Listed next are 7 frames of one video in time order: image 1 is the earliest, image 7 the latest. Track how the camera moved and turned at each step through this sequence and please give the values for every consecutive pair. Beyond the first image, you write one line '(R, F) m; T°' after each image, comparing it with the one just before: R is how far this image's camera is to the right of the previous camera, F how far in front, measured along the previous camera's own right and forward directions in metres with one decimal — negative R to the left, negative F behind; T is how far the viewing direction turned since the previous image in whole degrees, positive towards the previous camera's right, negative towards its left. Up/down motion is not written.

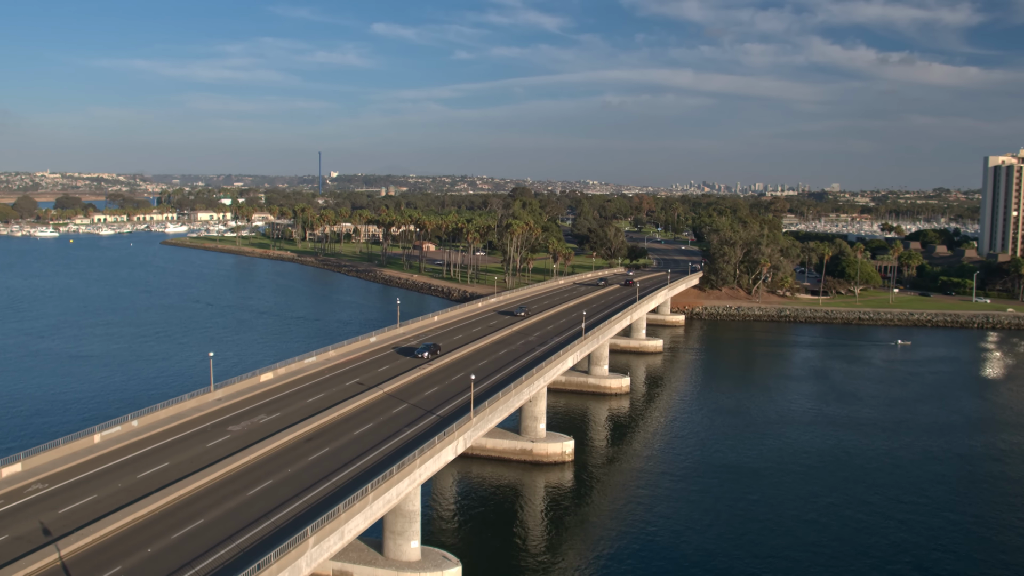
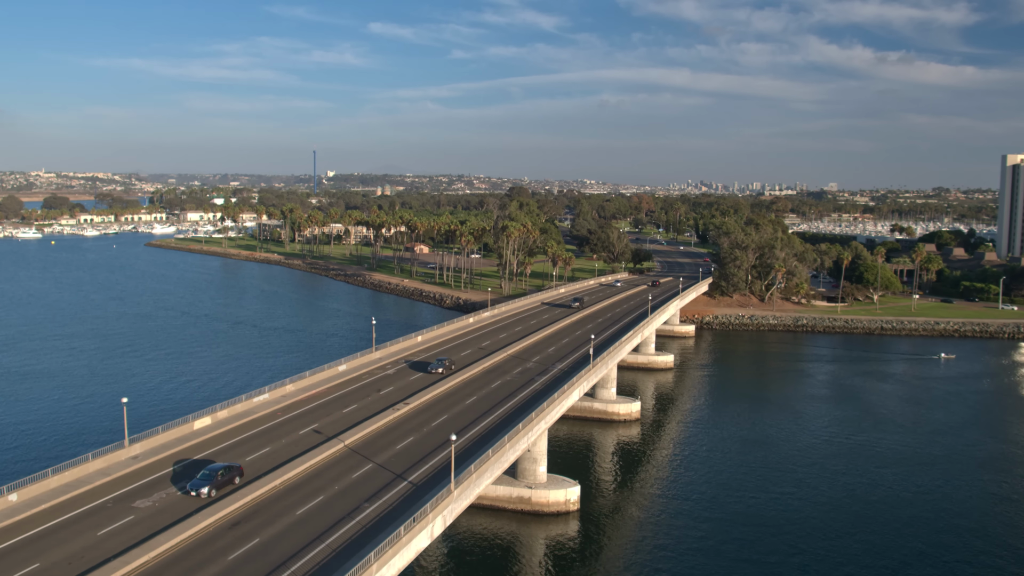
(+0.1, +6.9) m; 0°
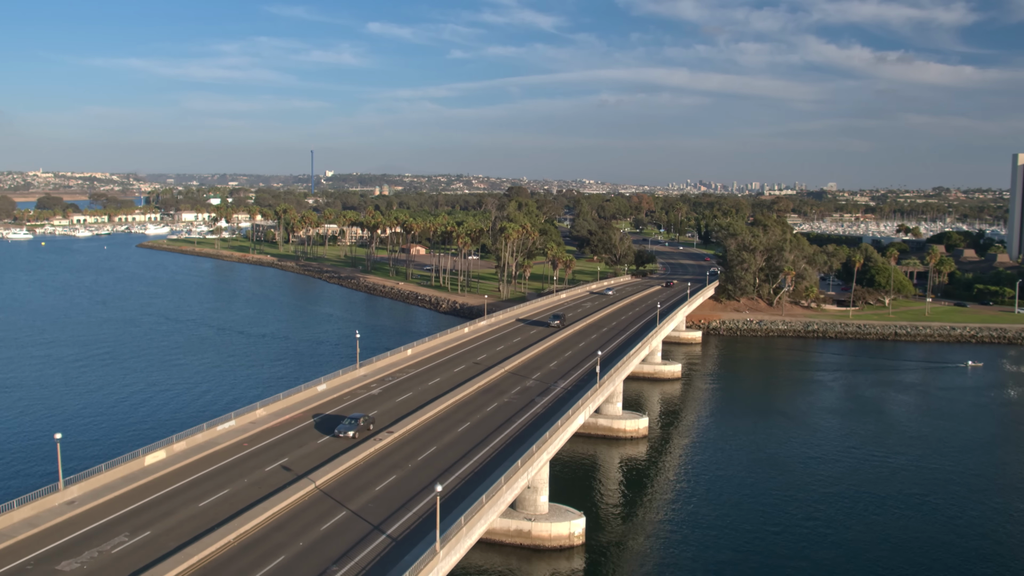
(0.0, +3.7) m; 0°
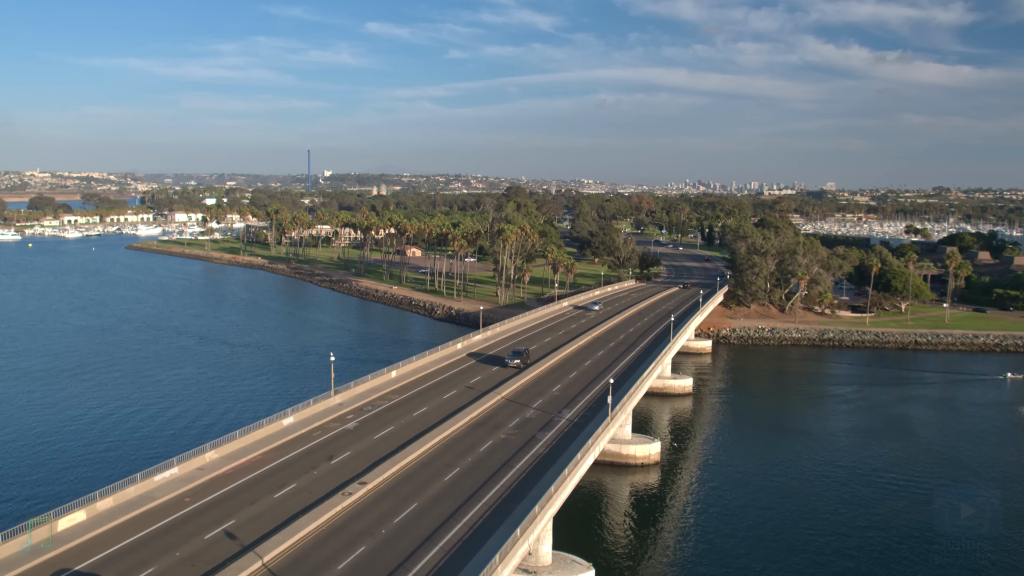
(0.0, +4.7) m; 0°
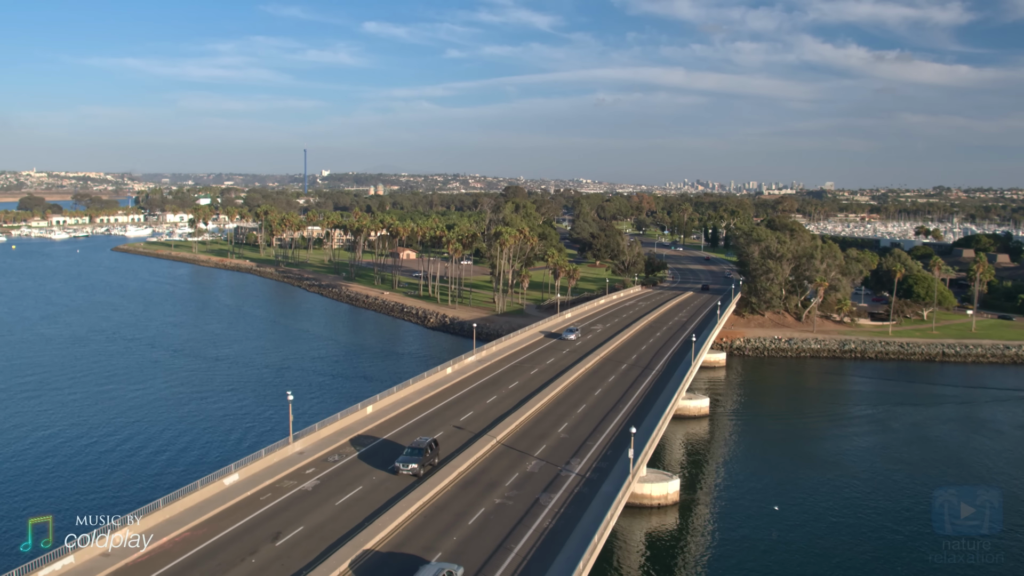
(0.0, +5.7) m; 0°
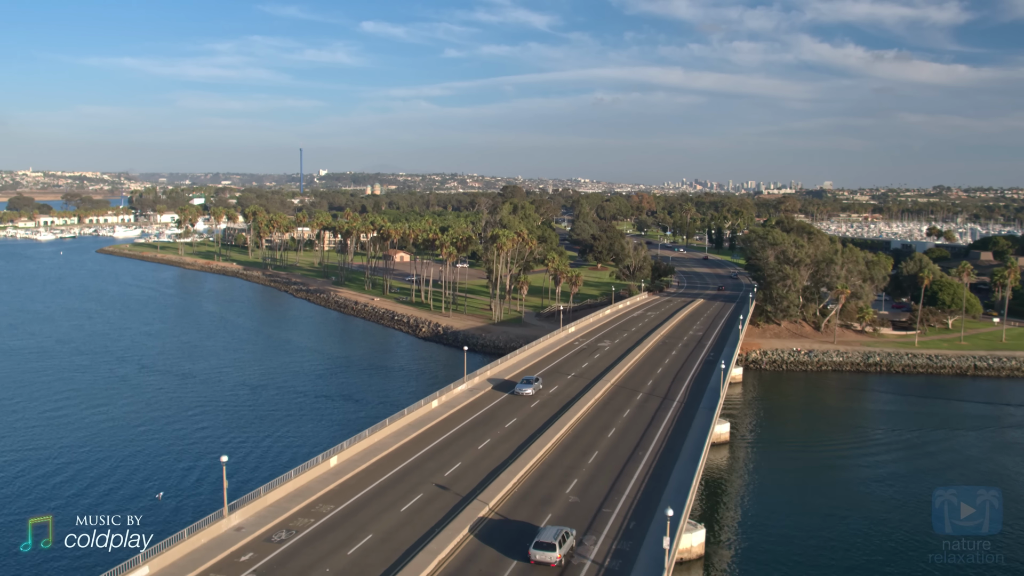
(0.0, +5.7) m; 0°
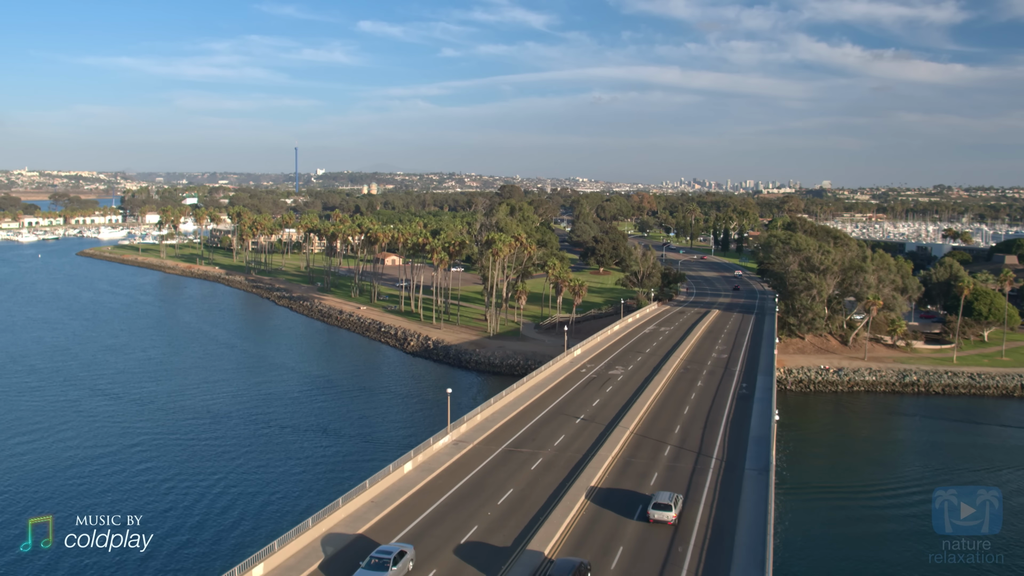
(+0.1, +7.1) m; 0°
